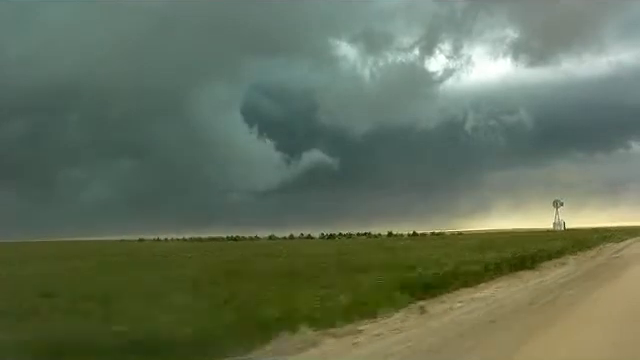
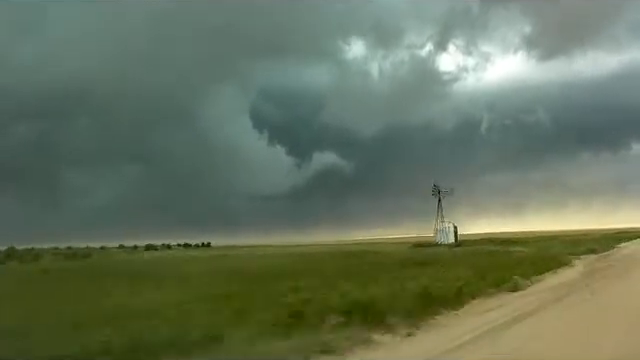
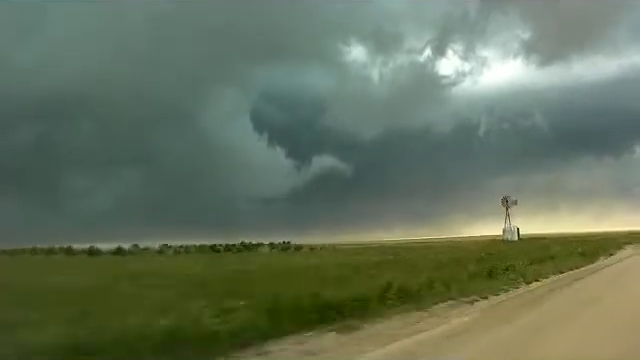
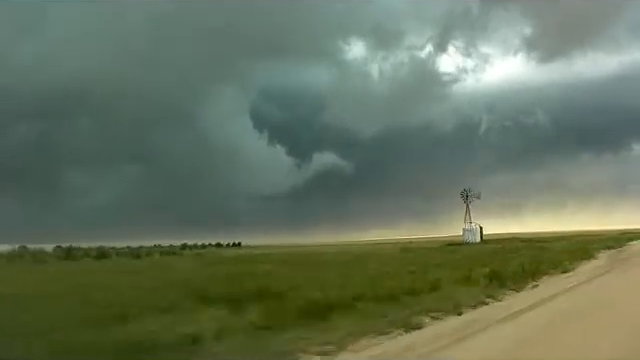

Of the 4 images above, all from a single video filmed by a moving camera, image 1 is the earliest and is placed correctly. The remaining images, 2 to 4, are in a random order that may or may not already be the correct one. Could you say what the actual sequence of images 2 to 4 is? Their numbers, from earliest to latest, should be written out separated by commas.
3, 4, 2
